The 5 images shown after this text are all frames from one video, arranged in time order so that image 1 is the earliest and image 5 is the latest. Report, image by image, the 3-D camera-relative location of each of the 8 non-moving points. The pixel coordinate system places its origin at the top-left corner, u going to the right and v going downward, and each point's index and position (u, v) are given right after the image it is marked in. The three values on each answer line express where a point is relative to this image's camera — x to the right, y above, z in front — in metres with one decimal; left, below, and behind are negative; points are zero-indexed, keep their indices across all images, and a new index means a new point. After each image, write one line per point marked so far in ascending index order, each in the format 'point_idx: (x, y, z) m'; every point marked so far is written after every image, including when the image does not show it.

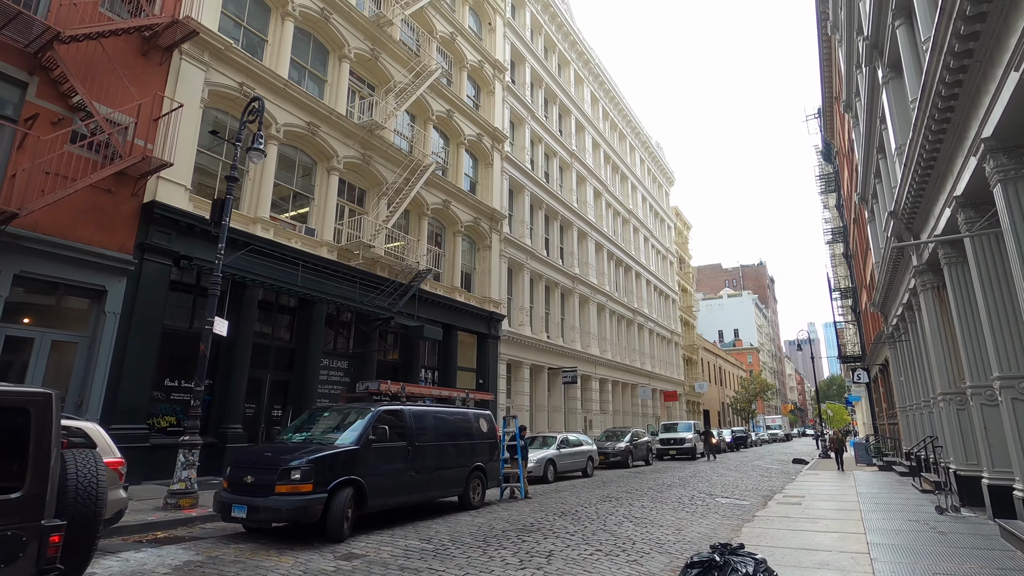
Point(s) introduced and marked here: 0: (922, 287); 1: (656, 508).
0: (+9.5, 0.0, +12.5) m
1: (+3.2, -4.9, +12.0) m
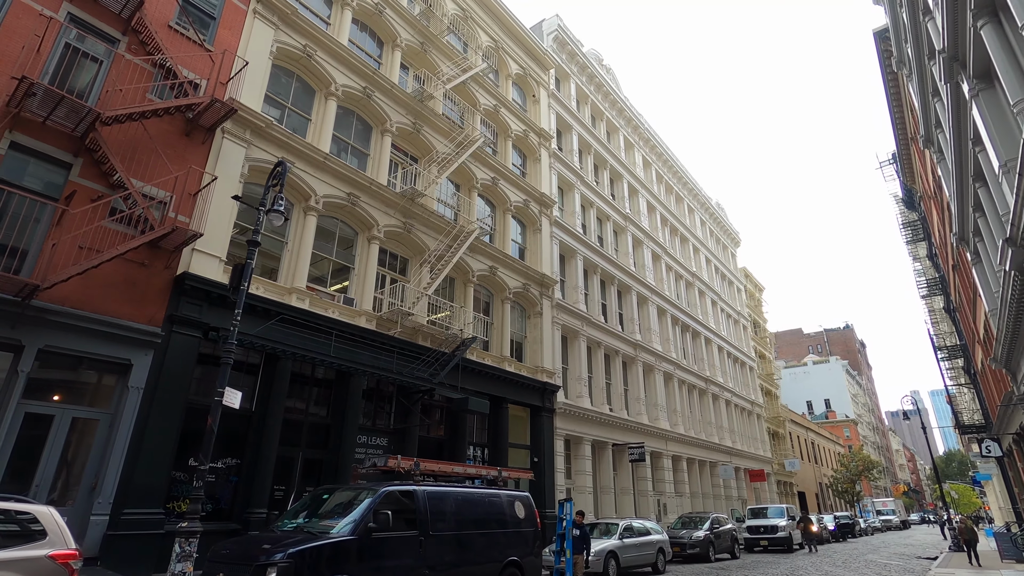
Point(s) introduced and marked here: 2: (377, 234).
0: (+10.3, -0.8, +9.9) m
1: (+4.0, -5.8, +9.5) m
2: (-4.6, +1.9, +18.3) m
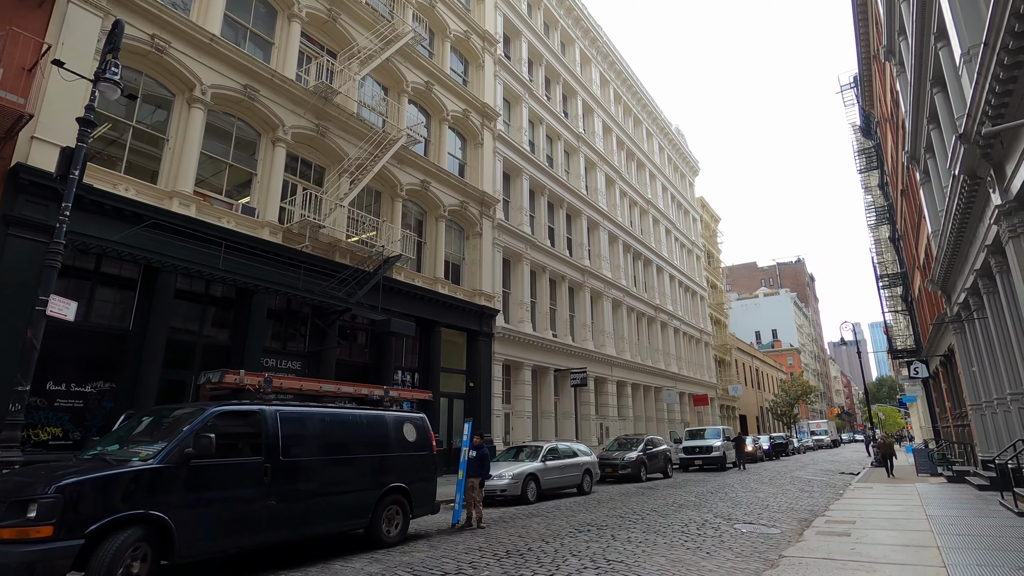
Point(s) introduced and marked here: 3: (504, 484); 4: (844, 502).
0: (+8.5, +0.9, +9.1) m
1: (+2.2, -4.2, +8.9) m
2: (-6.9, +4.6, +16.1) m
3: (-0.2, -4.7, +12.8) m
4: (+8.3, -5.4, +13.4) m
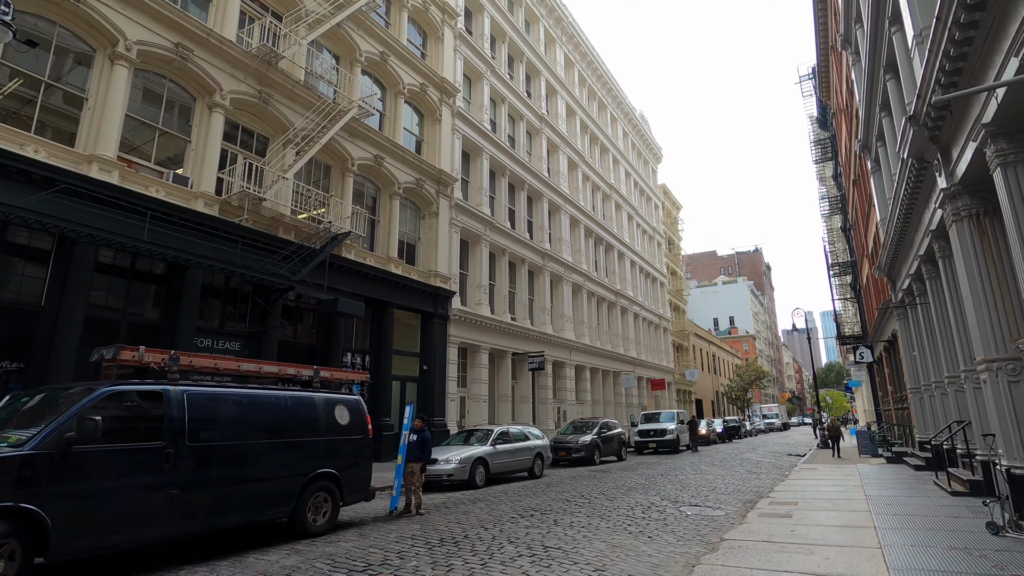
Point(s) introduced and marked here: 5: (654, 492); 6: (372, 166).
0: (+7.5, +1.2, +9.2) m
1: (+1.2, -3.8, +8.6) m
2: (-8.2, +5.3, +15.0) m
3: (-1.4, -4.2, +12.4) m
4: (+7.0, -5.0, +13.6) m
5: (+3.3, -4.8, +12.5) m
6: (-5.2, +4.5, +20.0) m
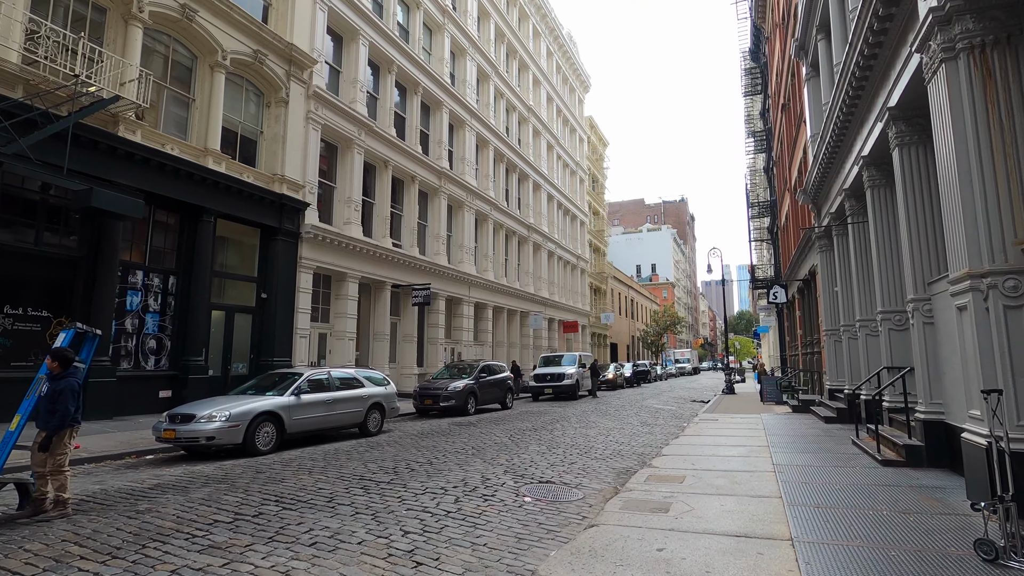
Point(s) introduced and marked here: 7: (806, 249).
0: (+4.7, +2.5, +5.9) m
1: (-1.7, -2.3, +5.1) m
2: (-11.4, +7.6, +9.3) m
3: (-4.8, -2.2, +8.6) m
4: (+3.4, -3.1, +10.8) m
5: (-0.1, -2.9, +9.3) m
6: (-9.1, +7.3, +14.6) m
7: (+10.1, +1.3, +18.5) m
